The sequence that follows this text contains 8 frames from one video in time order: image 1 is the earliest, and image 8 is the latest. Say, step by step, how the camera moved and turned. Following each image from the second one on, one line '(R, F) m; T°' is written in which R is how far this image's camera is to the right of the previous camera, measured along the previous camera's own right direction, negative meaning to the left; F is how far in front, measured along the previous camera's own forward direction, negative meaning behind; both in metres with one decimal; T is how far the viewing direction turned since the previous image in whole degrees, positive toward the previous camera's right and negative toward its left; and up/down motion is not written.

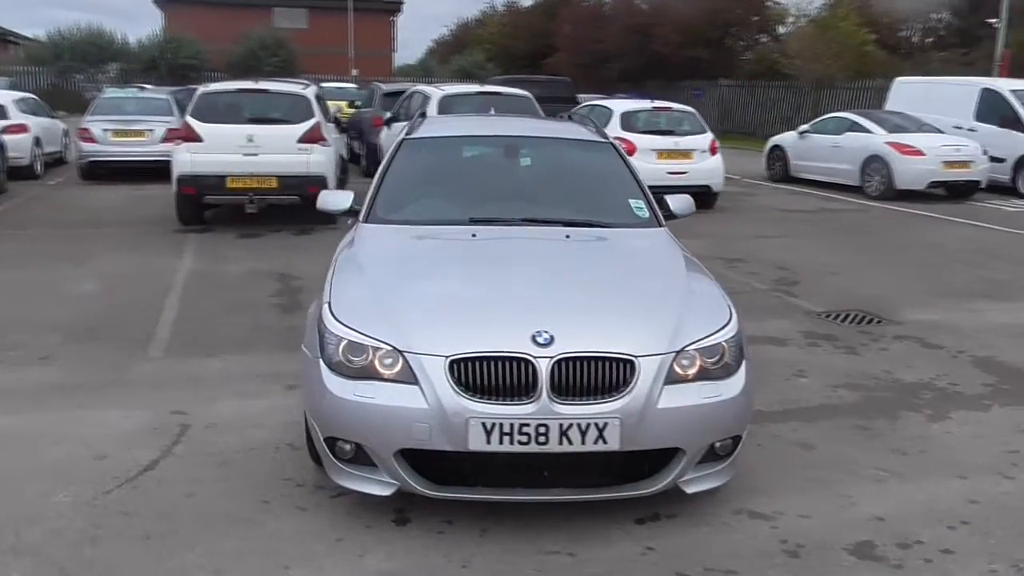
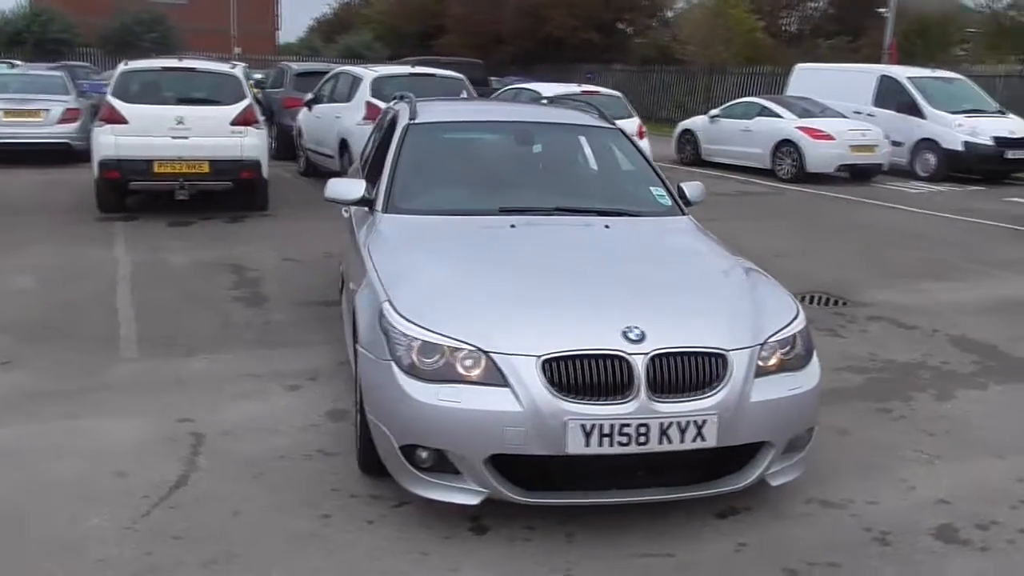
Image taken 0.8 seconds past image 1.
(-0.9, +0.3) m; +8°
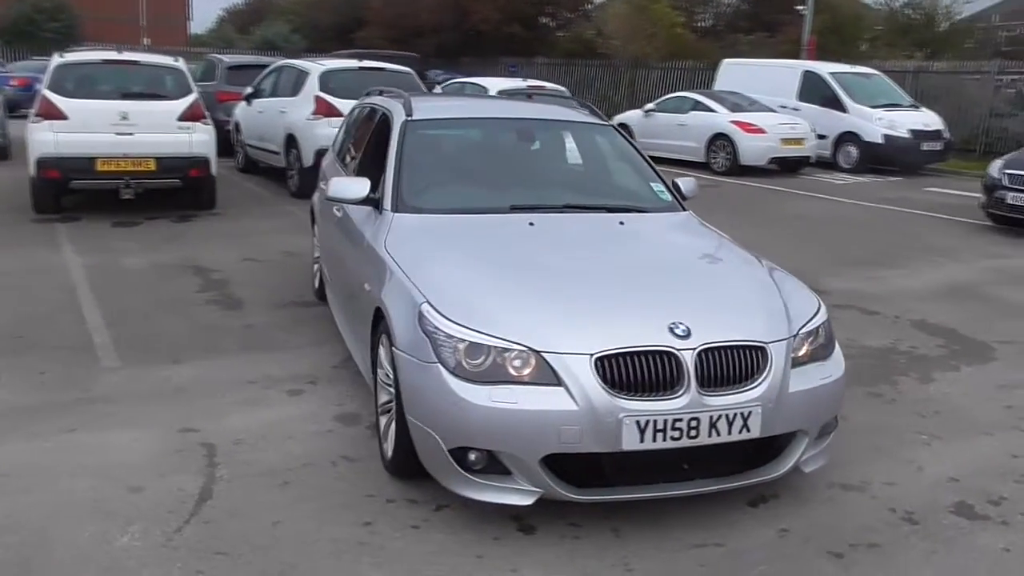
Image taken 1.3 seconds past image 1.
(-0.6, 0.0) m; +6°
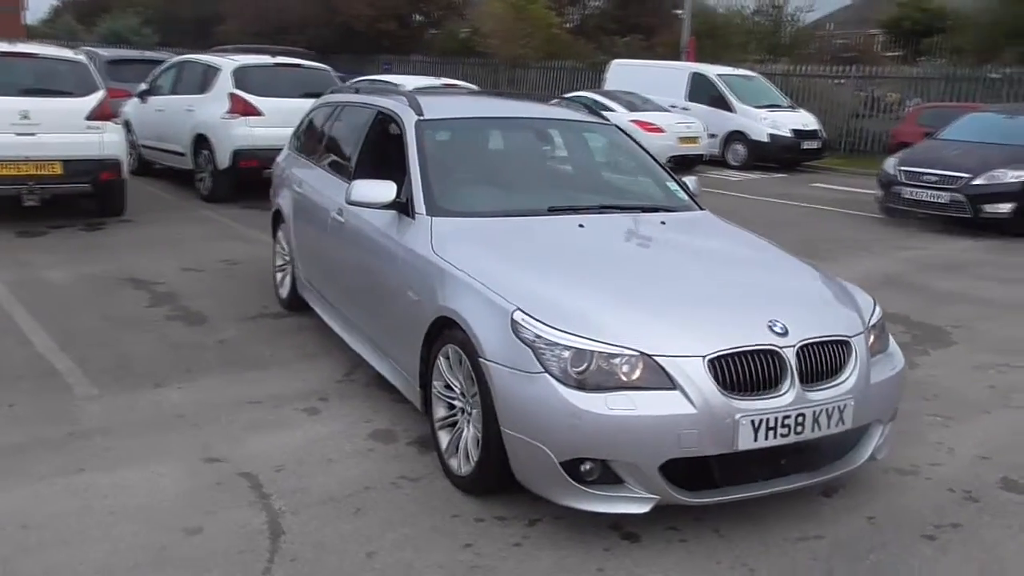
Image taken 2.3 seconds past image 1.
(-1.0, +0.2) m; +9°
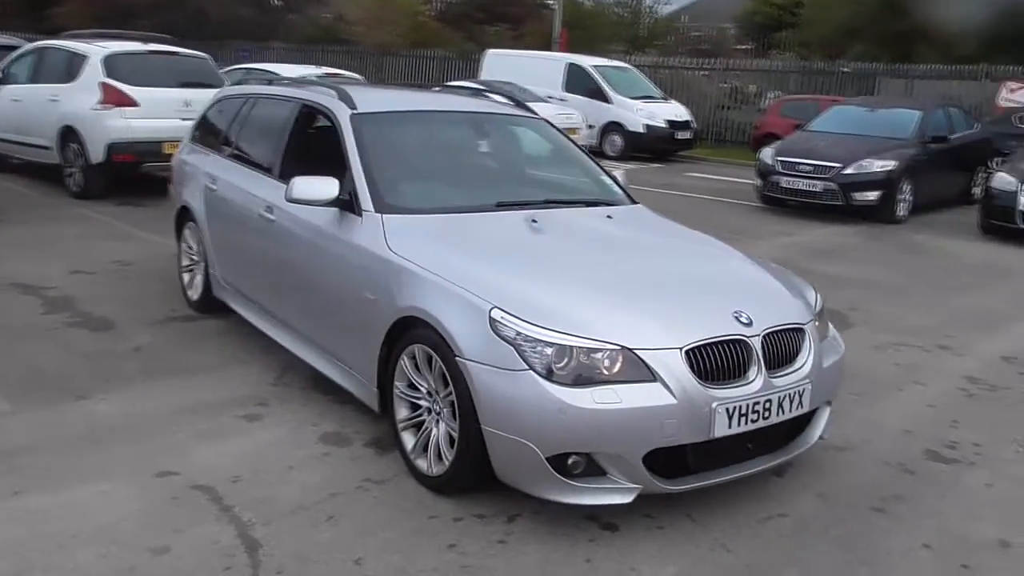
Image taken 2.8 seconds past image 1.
(-0.5, 0.0) m; +9°
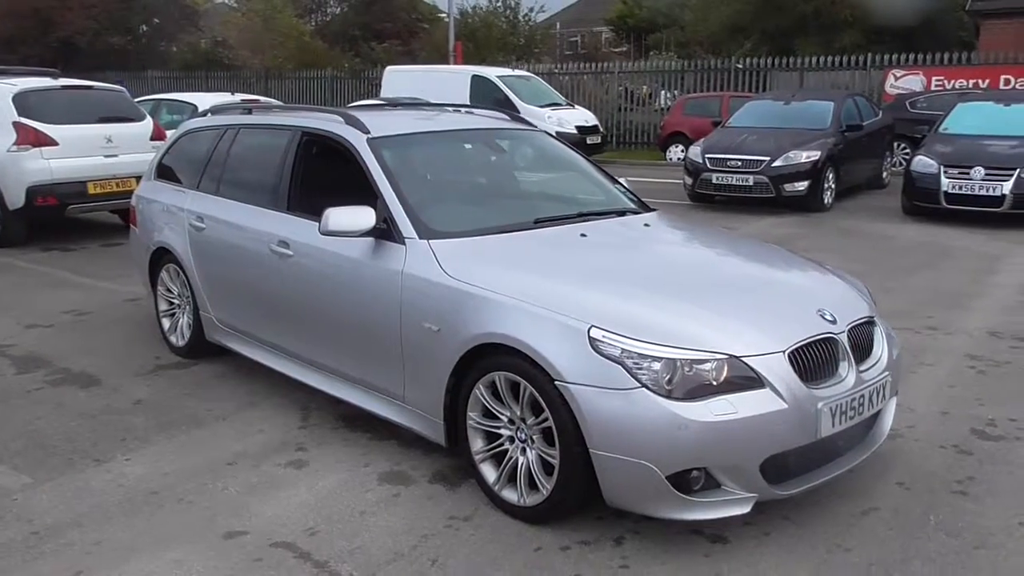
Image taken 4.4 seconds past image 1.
(-0.9, +0.2) m; +7°
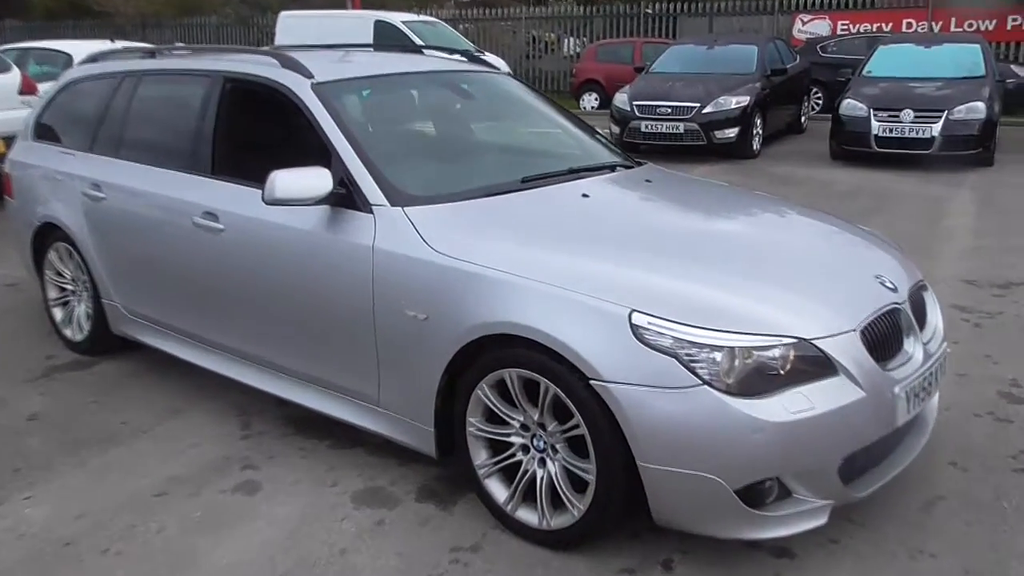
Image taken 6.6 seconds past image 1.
(-0.4, +0.8) m; +7°
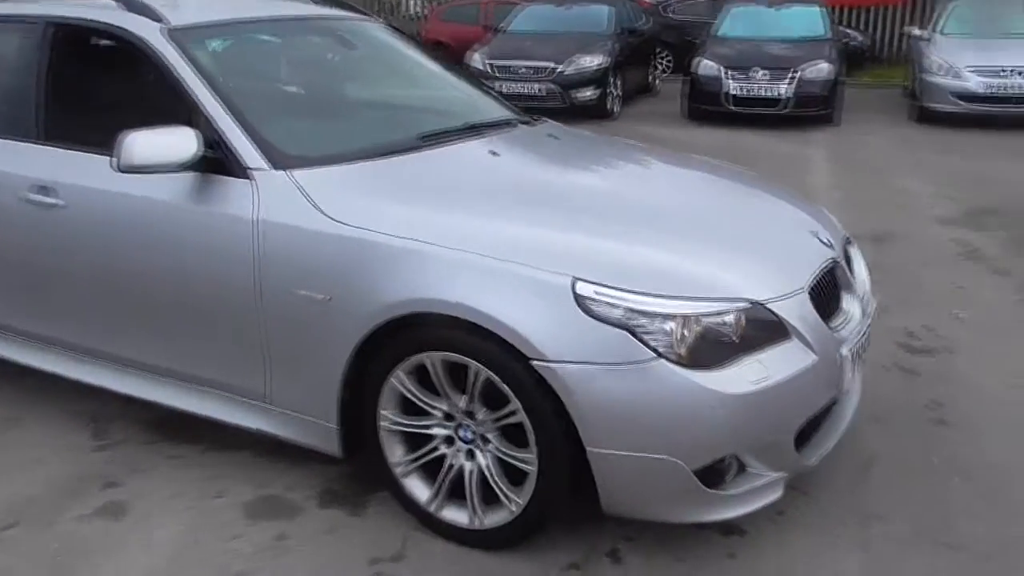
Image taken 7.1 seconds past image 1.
(-0.2, +0.4) m; +10°
